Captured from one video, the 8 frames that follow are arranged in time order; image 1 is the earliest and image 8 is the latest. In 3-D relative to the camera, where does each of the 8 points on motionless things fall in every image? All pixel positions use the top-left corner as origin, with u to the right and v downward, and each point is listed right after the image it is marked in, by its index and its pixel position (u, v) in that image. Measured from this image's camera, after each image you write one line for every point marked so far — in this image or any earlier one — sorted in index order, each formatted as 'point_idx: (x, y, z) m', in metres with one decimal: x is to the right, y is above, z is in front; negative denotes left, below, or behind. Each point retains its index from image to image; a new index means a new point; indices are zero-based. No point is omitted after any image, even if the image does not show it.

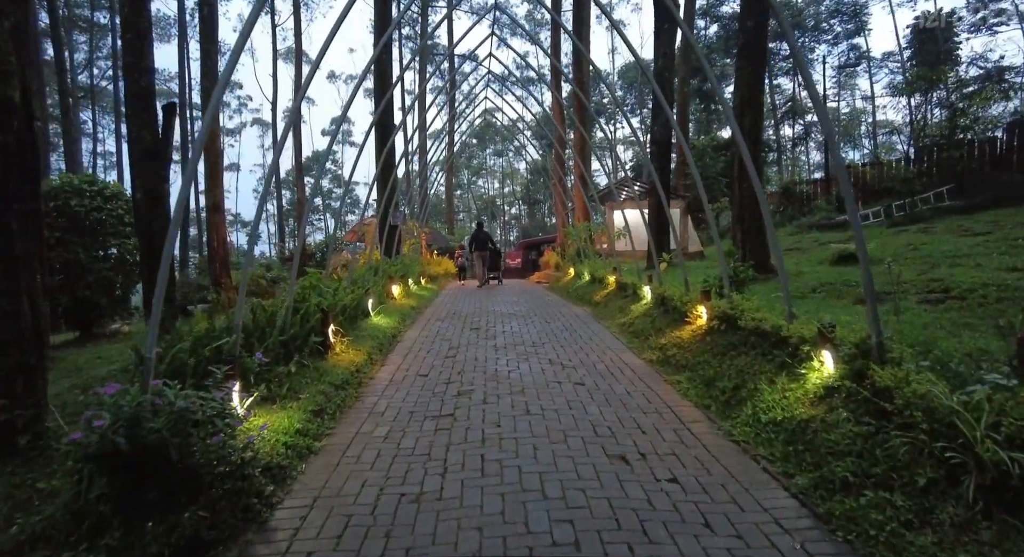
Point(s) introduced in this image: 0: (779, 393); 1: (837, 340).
0: (+1.7, -0.7, +3.3) m
1: (+2.0, -0.4, +3.1) m
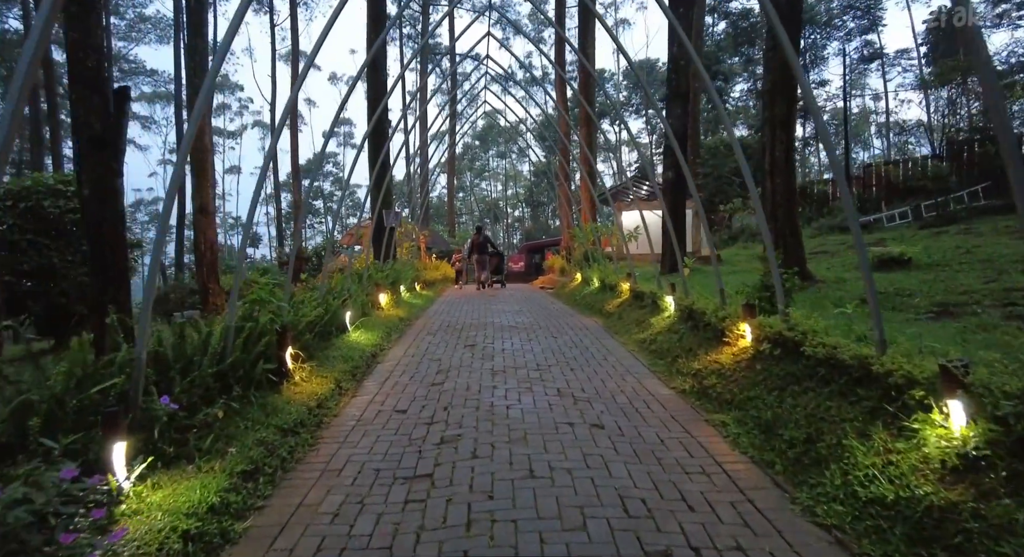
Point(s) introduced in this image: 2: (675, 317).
0: (+1.7, -0.8, +2.4) m
1: (+2.0, -0.5, +2.2) m
2: (+1.8, -0.5, +5.7) m
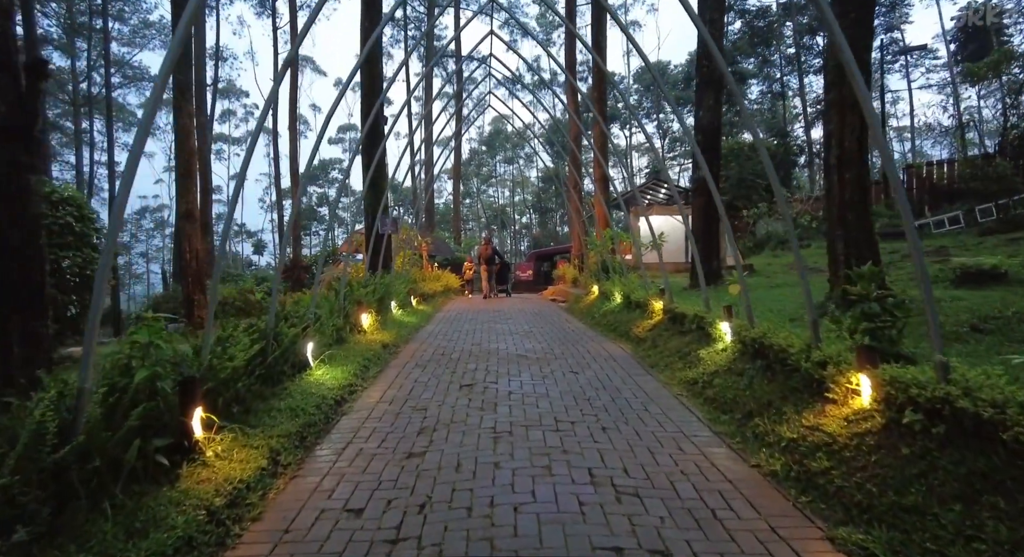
0: (+1.8, -1.0, +1.0) m
1: (+2.0, -0.6, +0.9) m
2: (+1.9, -0.7, +4.4) m
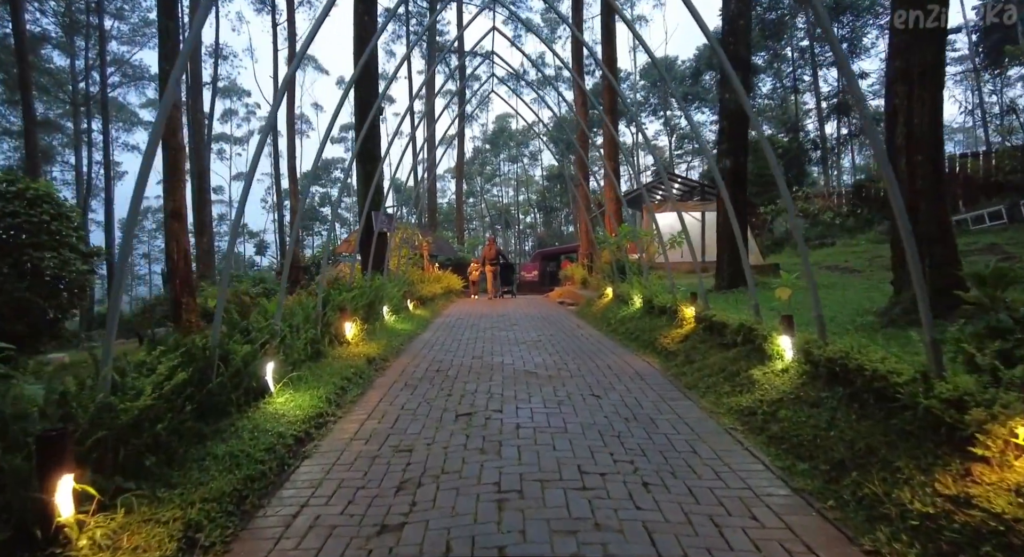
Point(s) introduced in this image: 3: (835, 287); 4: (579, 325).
0: (+1.8, -1.0, +0.2) m
1: (+2.1, -0.6, 0.0) m
2: (+2.0, -0.7, +3.5) m
3: (+5.4, -0.1, +8.3) m
4: (+1.1, -0.8, +8.3) m
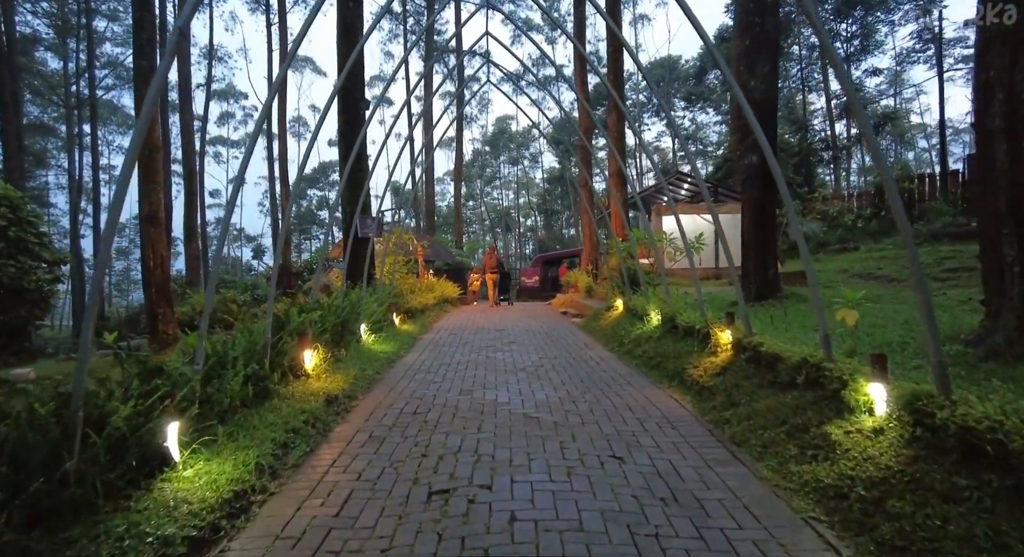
0: (+1.7, -1.1, -0.8) m
1: (+2.0, -0.7, -1.0) m
2: (+1.9, -0.8, +2.5) m
3: (+5.4, -0.2, +7.3) m
4: (+1.1, -1.0, +7.3) m
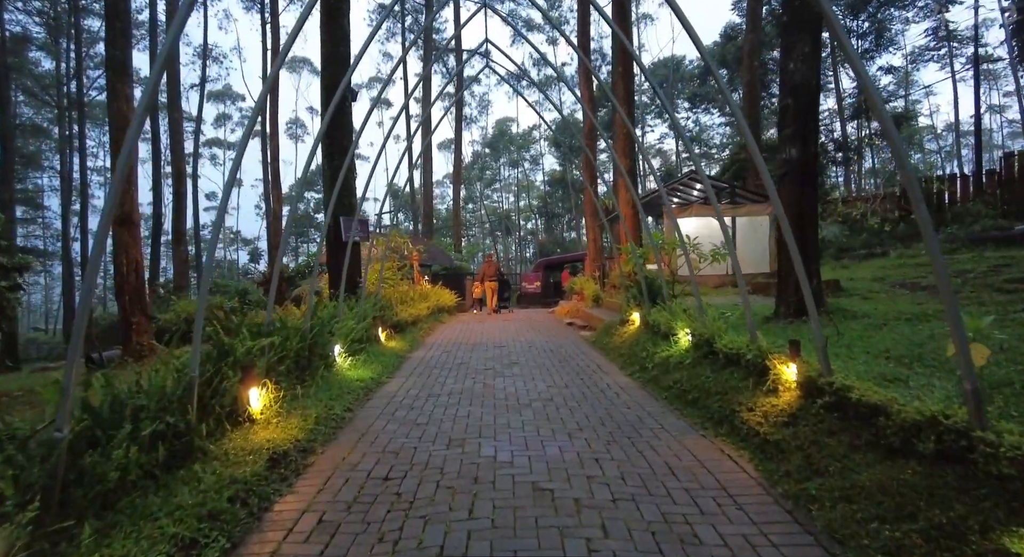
0: (+1.8, -1.2, -1.8) m
1: (+2.0, -0.8, -2.0) m
2: (+2.0, -0.9, +1.5) m
3: (+5.4, -0.4, +6.3) m
4: (+1.1, -1.1, +6.3) m
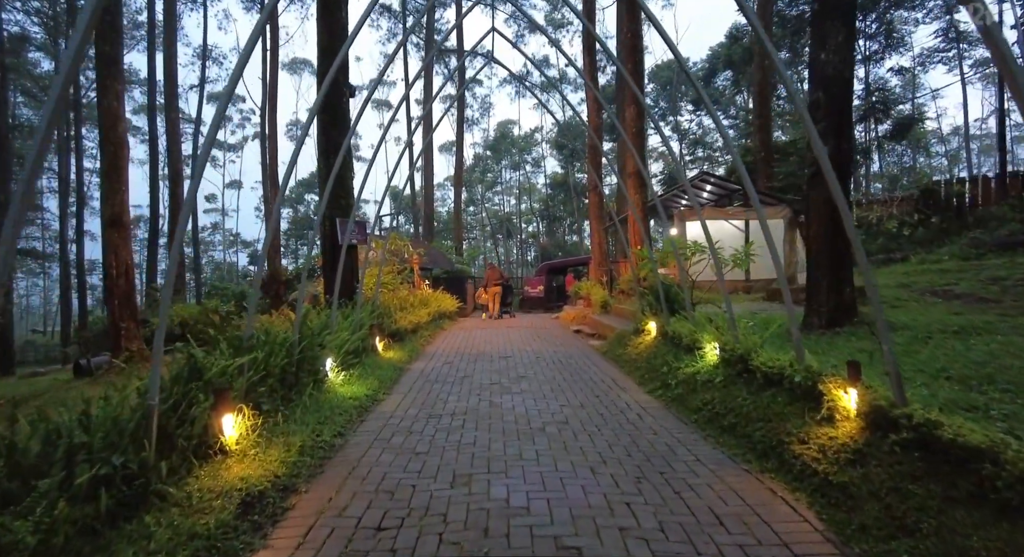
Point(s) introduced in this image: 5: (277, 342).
0: (+1.9, -1.2, -2.3) m
1: (+2.1, -0.9, -2.5) m
2: (+2.0, -1.0, +1.0) m
3: (+5.5, -0.5, +5.8) m
4: (+1.2, -1.2, +5.8) m
5: (-2.2, -0.6, +4.8) m
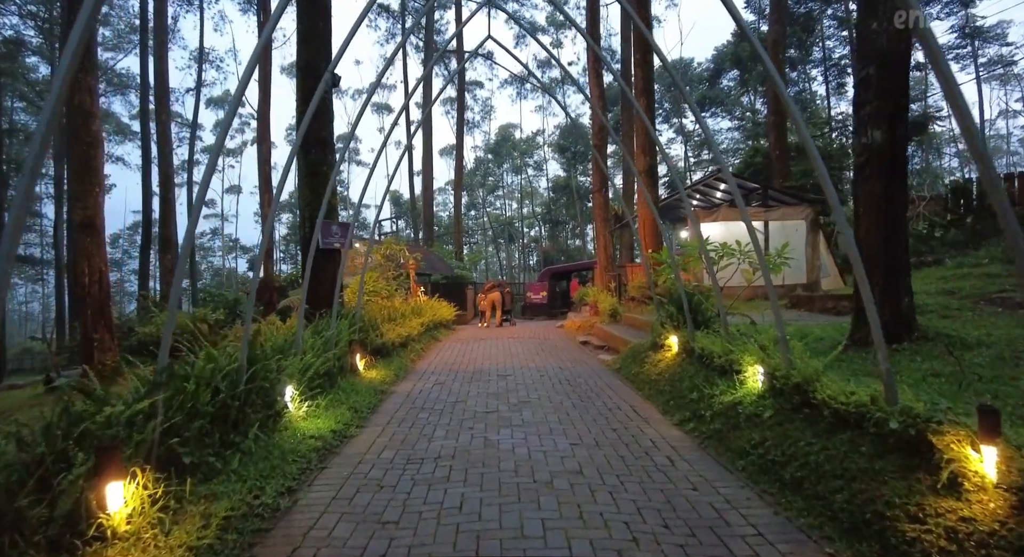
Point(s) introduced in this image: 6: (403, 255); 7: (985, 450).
0: (+1.8, -1.2, -3.2) m
1: (+2.1, -0.9, -3.4) m
2: (+2.0, -1.0, +0.1) m
3: (+5.5, -0.6, +4.9) m
4: (+1.2, -1.3, +4.9) m
5: (-2.2, -0.6, +3.9) m
6: (-3.0, +0.6, +13.2) m
7: (+2.0, -0.7, +2.1) m
